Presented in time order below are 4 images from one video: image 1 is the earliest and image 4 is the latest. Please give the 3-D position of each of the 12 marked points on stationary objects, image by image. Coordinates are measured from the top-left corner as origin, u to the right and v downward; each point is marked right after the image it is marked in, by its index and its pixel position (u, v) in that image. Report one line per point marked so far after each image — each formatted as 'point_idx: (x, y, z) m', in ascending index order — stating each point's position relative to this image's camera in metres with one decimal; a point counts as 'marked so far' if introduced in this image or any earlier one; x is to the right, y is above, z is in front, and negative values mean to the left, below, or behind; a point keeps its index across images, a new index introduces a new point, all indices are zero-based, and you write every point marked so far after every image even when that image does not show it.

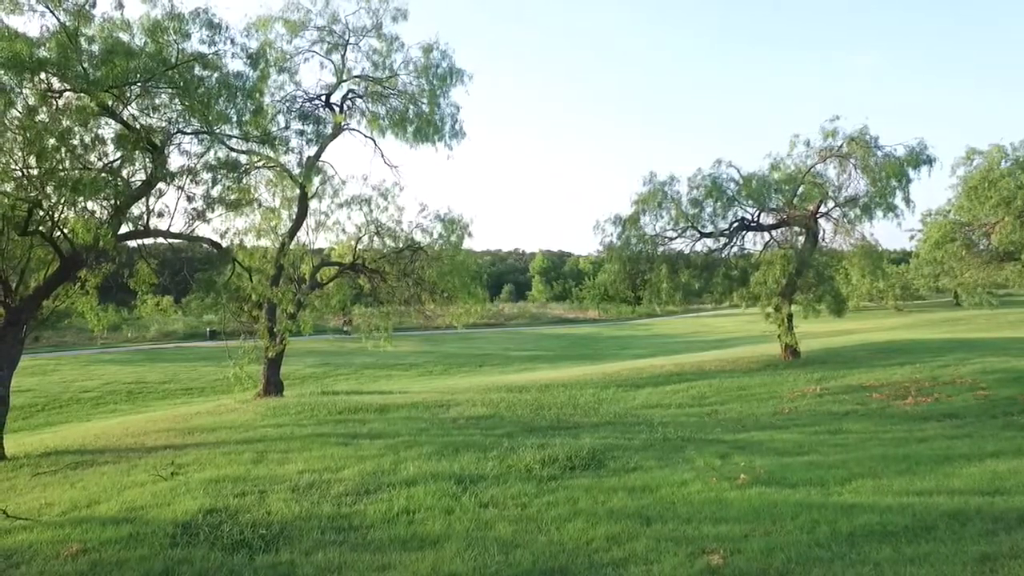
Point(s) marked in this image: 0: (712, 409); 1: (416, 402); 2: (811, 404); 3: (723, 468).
0: (+4.4, -2.7, +13.7) m
1: (-2.5, -3.1, +16.6) m
2: (+6.5, -2.5, +13.5) m
3: (+2.9, -2.5, +8.4) m
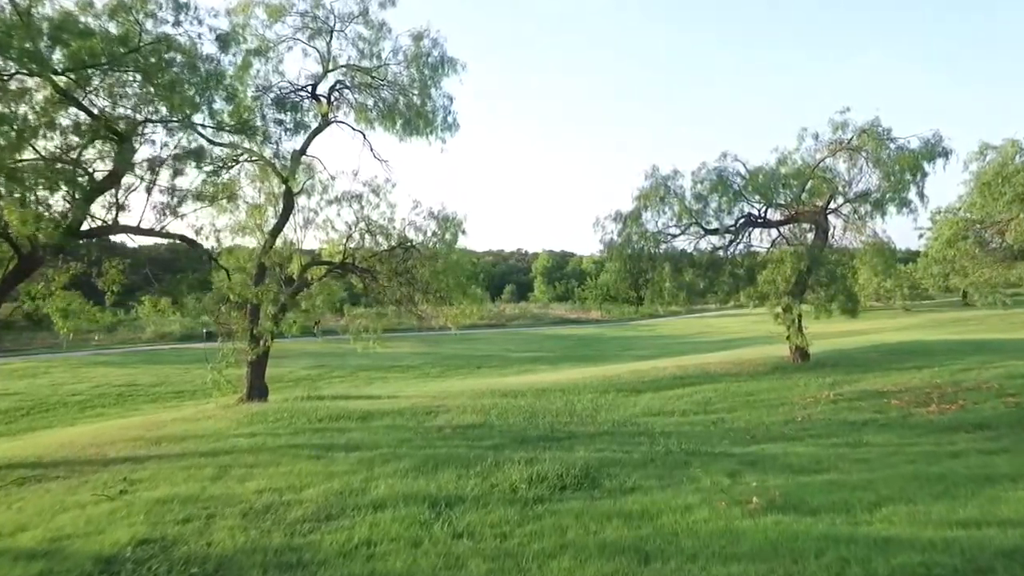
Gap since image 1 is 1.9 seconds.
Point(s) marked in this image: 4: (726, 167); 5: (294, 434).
0: (+4.2, -2.7, +12.7) m
1: (-2.7, -3.0, +15.6) m
2: (+6.3, -2.5, +12.5) m
3: (+2.7, -2.4, +7.5) m
4: (+6.9, +3.9, +19.8) m
5: (-4.3, -2.9, +12.3) m
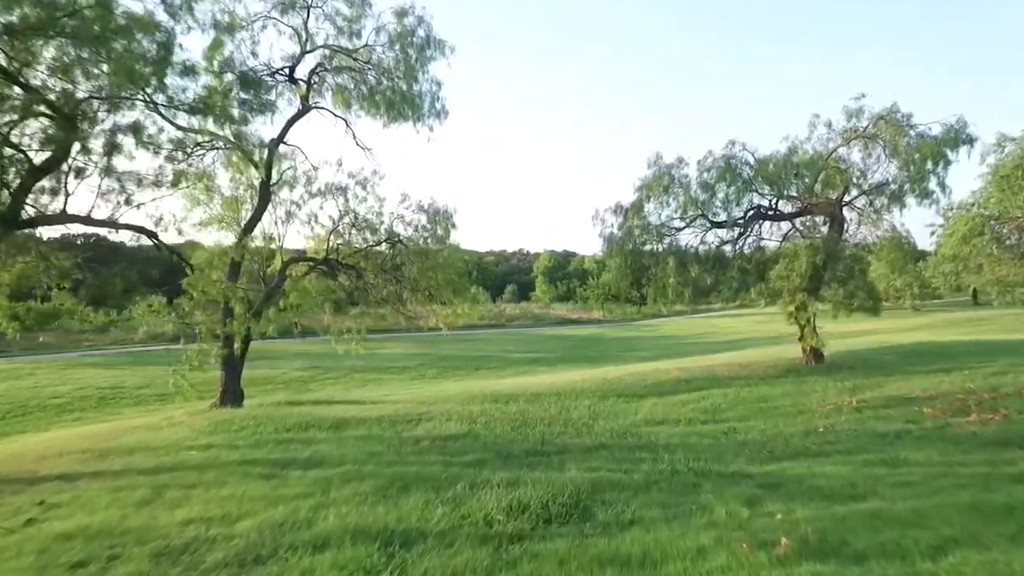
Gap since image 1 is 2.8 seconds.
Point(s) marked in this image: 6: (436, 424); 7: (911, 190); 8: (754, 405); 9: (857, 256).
0: (+4.0, -2.6, +11.3) m
1: (-3.0, -3.0, +14.3) m
2: (+6.1, -2.4, +11.1) m
3: (+2.4, -2.3, +6.1) m
4: (+6.7, +4.0, +18.4) m
5: (-4.6, -2.8, +11.0) m
6: (-1.6, -2.8, +12.9) m
7: (+12.9, +3.2, +19.9) m
8: (+5.1, -2.5, +13.1) m
9: (+10.5, +1.0, +18.9) m
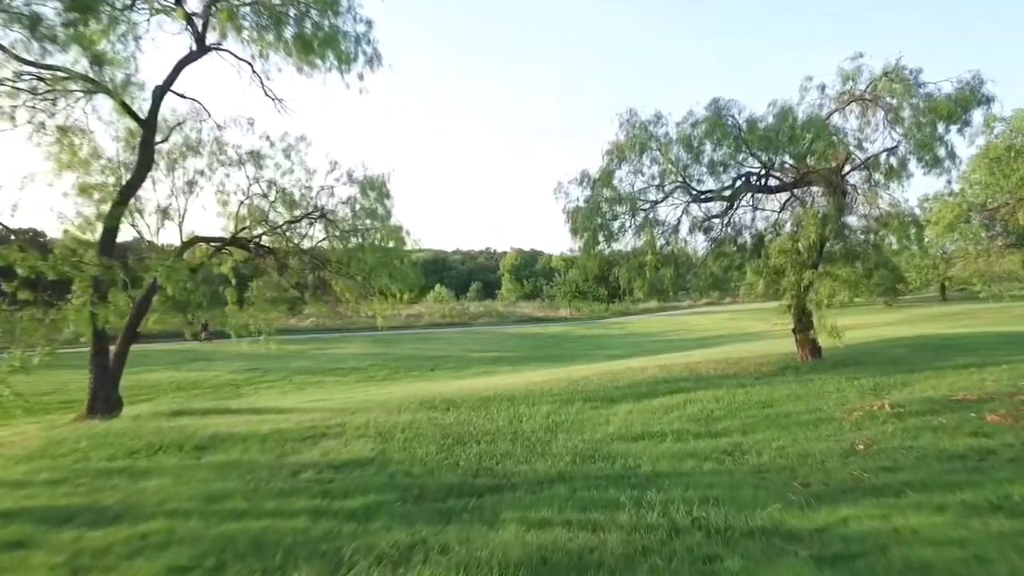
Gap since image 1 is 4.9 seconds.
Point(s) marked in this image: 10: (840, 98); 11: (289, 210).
0: (+3.0, -2.1, +8.3) m
1: (-4.1, -2.5, +10.9) m
2: (+5.1, -1.9, +8.2) m
3: (+1.7, -1.9, +3.0) m
4: (+5.3, +4.5, +15.5) m
5: (-5.5, -2.4, +7.5) m
6: (-2.7, -2.4, +9.6) m
7: (+11.4, +3.6, +17.3) m
8: (+4.0, -2.0, +10.2) m
9: (+9.1, +1.4, +16.2) m
10: (+9.7, +5.6, +18.1) m
11: (-6.4, +2.3, +18.0) m
